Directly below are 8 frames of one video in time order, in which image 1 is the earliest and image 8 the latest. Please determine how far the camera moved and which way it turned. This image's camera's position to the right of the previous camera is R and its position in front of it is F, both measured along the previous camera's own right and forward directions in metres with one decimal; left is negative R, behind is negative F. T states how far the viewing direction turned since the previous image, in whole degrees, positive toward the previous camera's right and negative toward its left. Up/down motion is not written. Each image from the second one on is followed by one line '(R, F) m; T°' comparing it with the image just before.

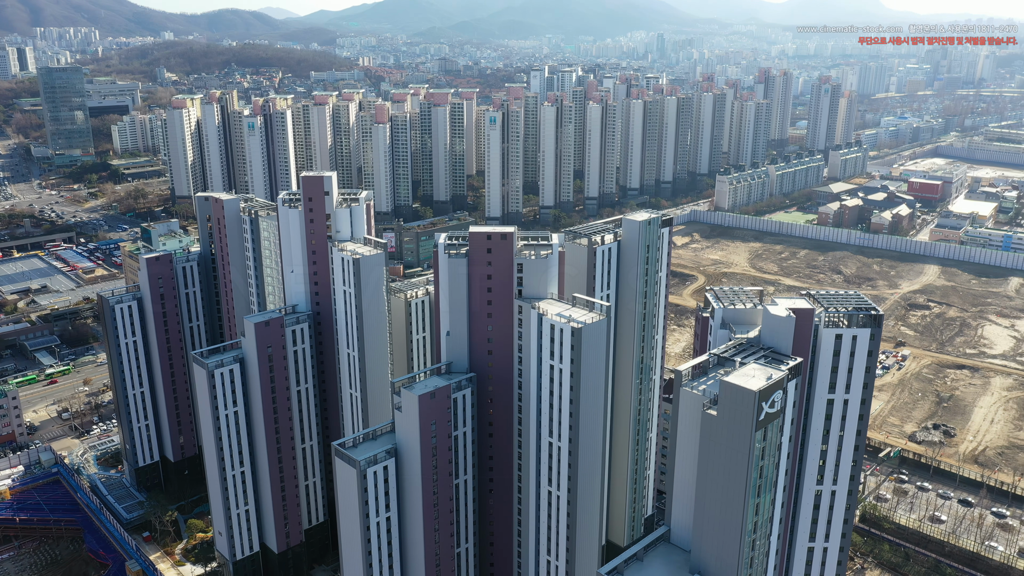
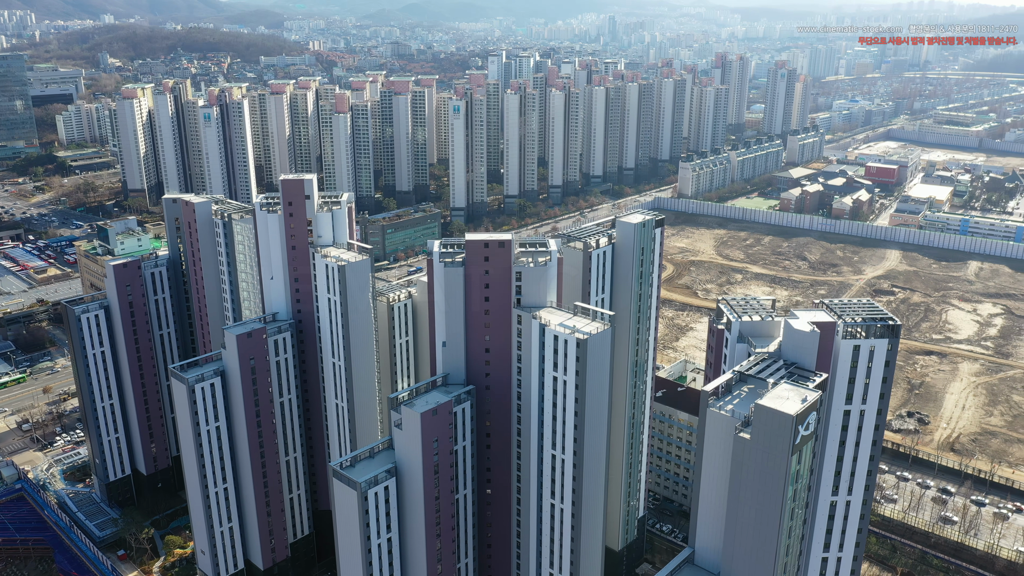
(-1.2, +0.8) m; +3°
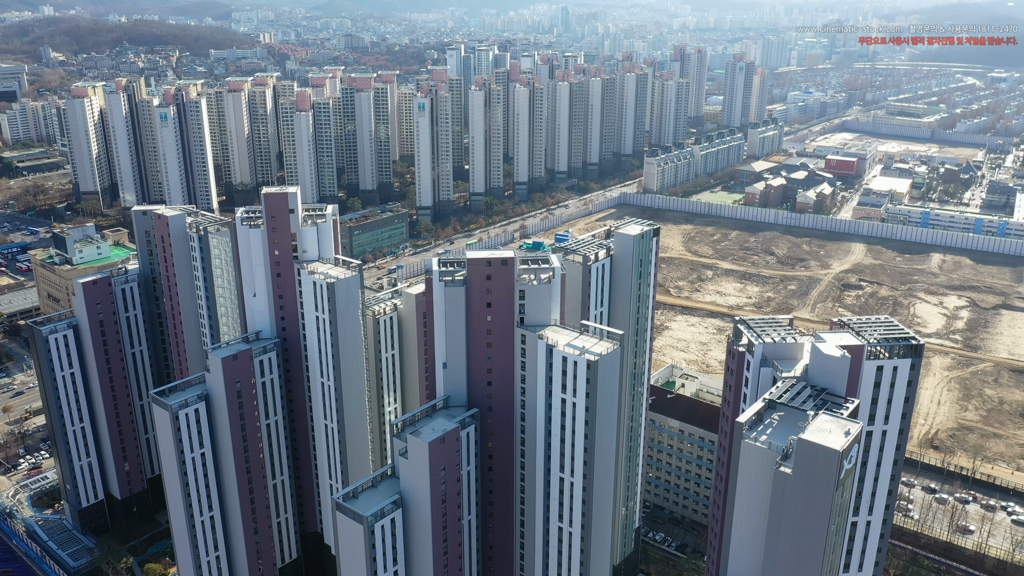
(-1.3, +0.8) m; +3°
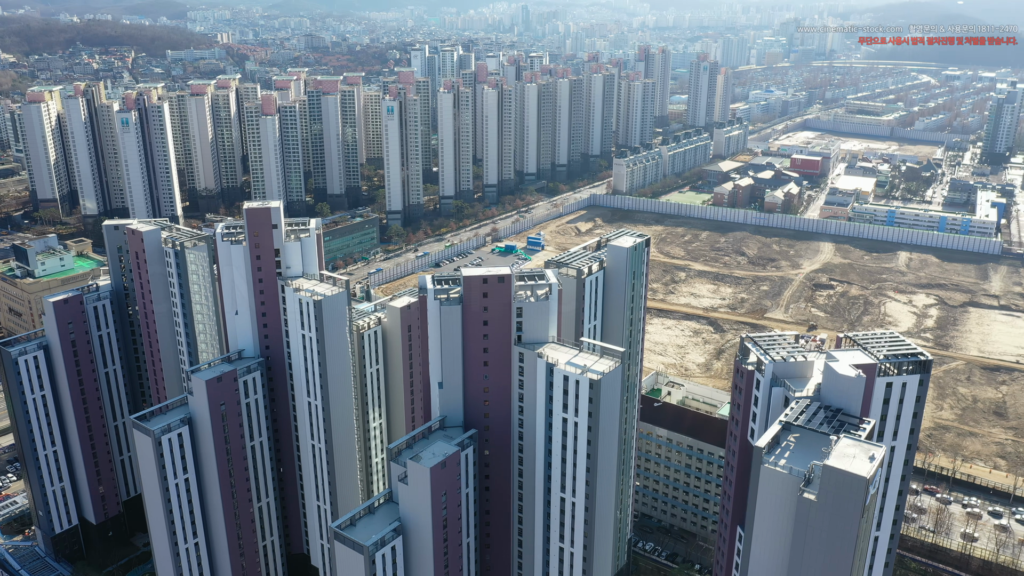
(-0.9, +0.5) m; +2°
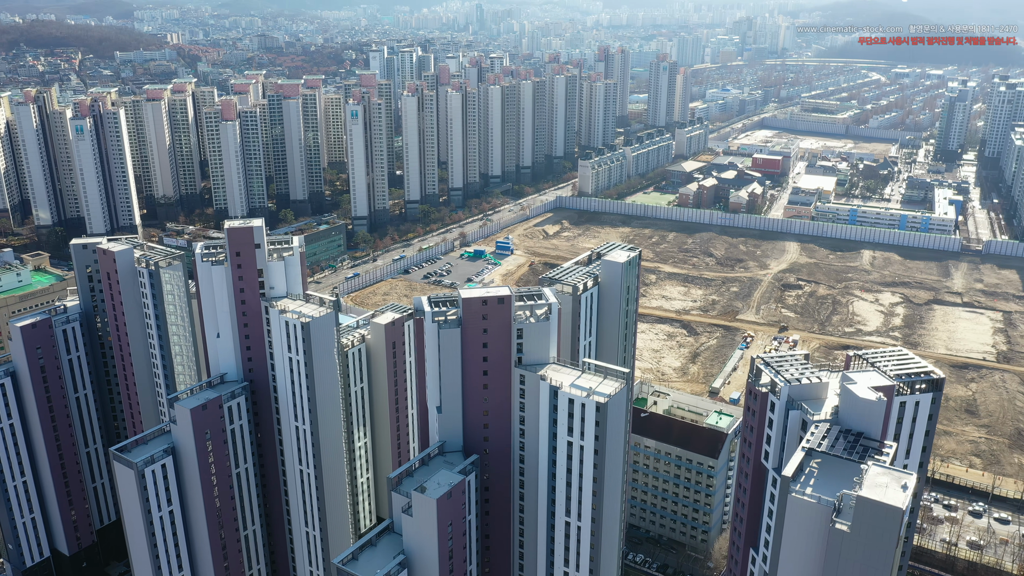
(-1.1, +0.6) m; +3°
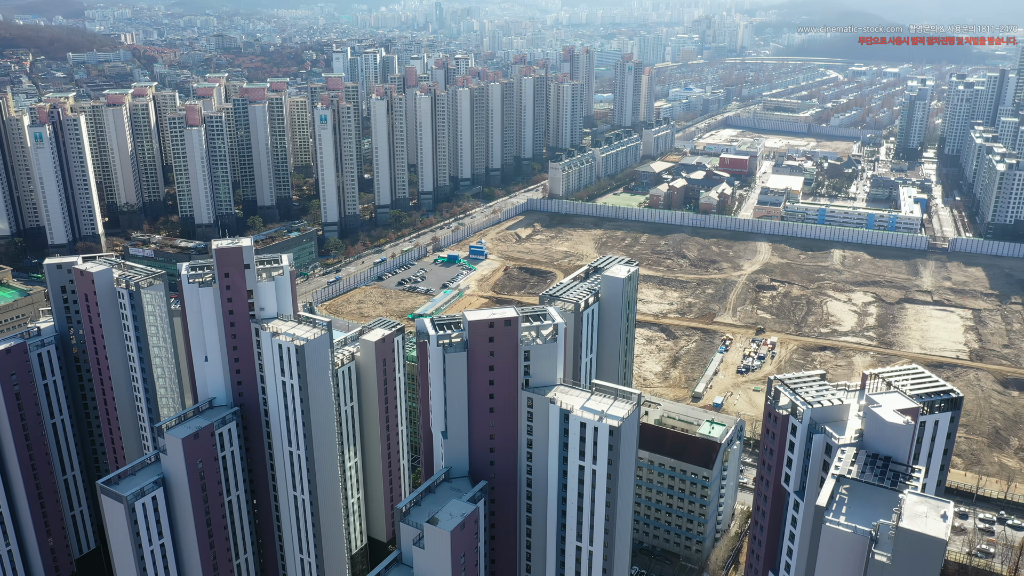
(-1.1, +0.5) m; +2°
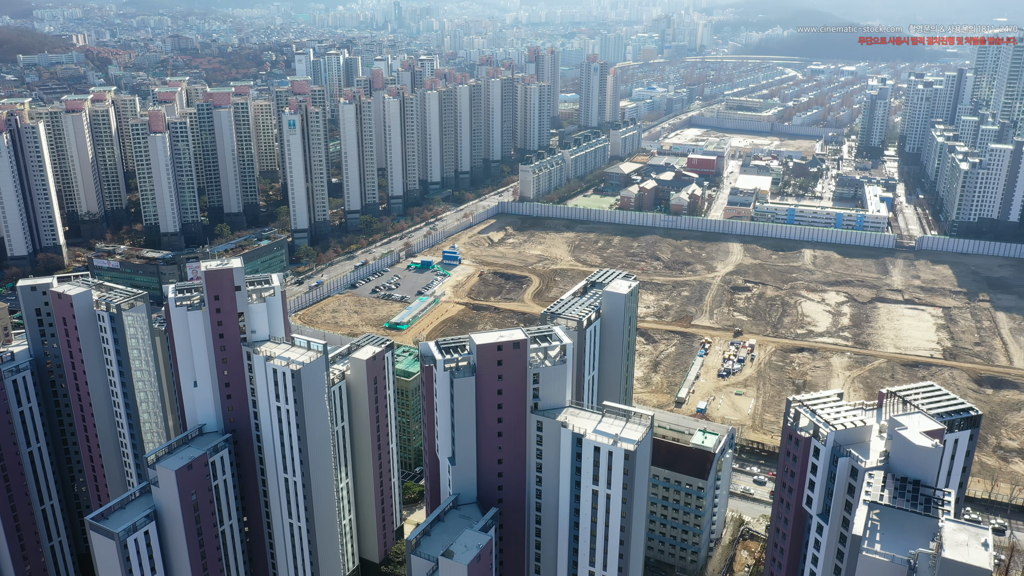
(-1.2, +0.5) m; +2°
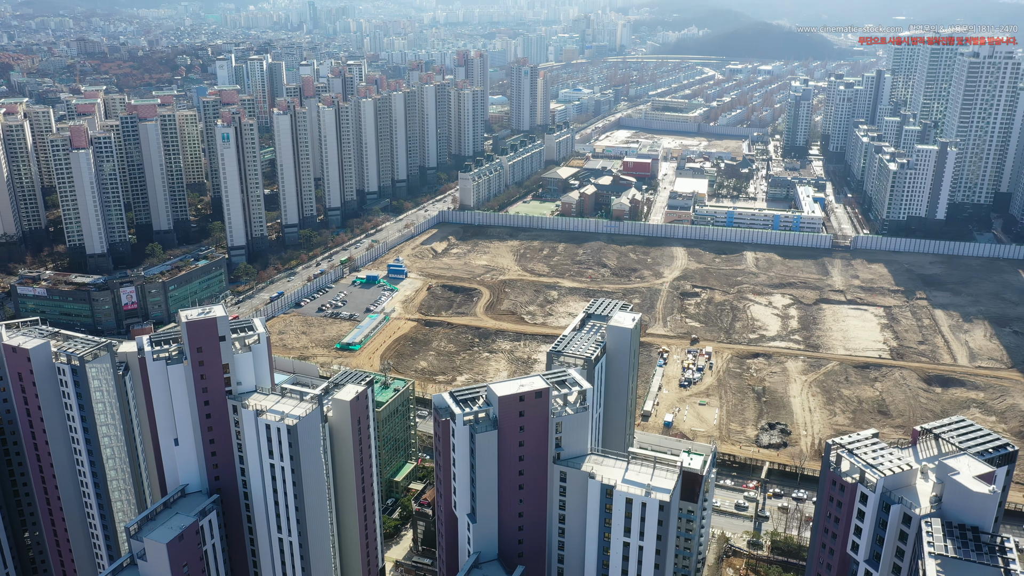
(-2.3, +1.0) m; +5°
